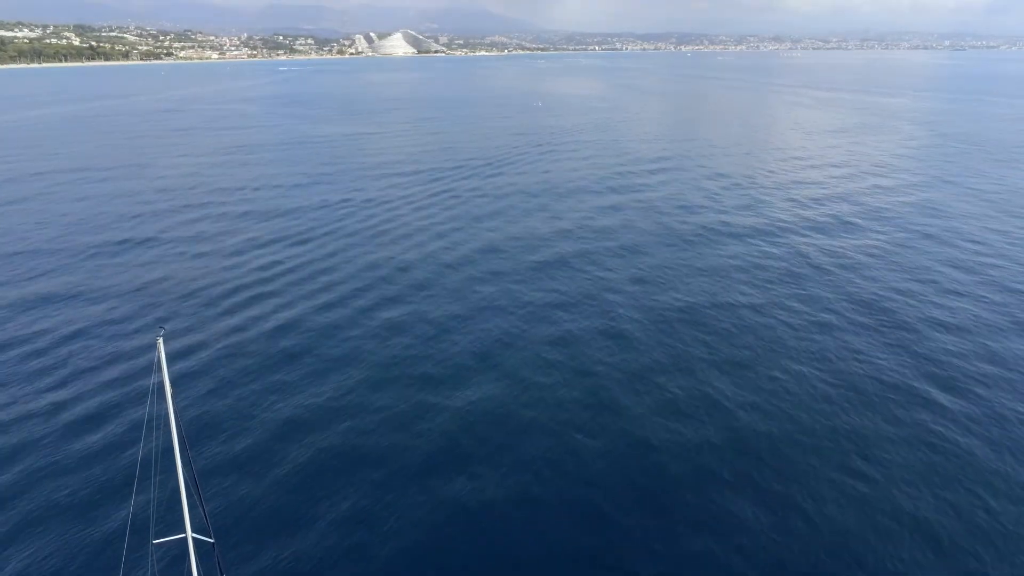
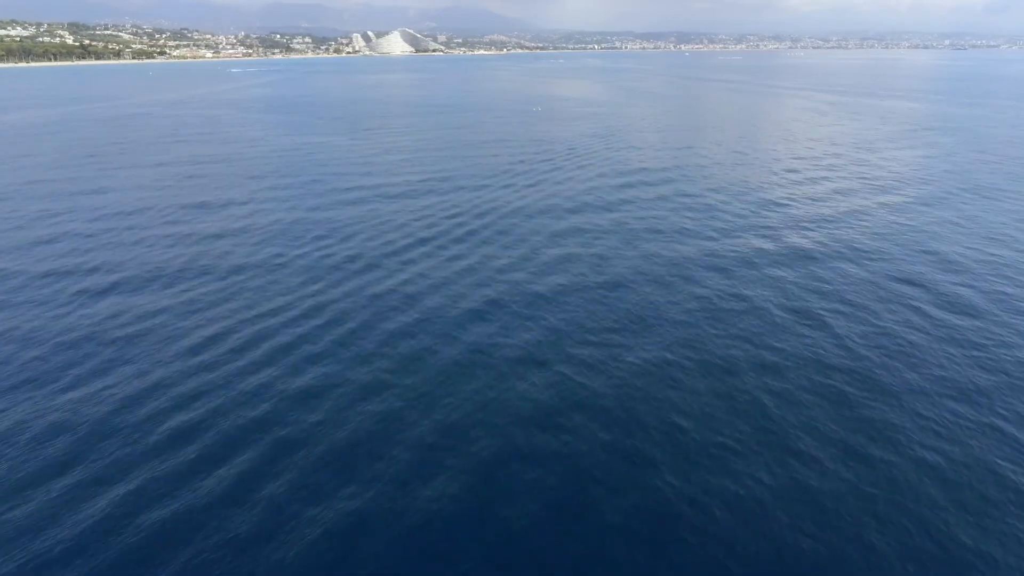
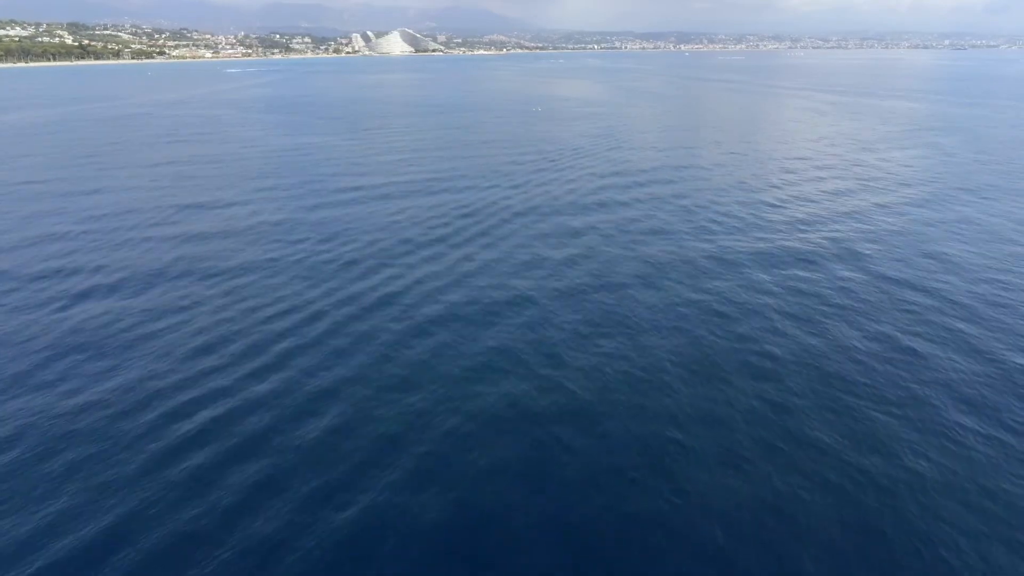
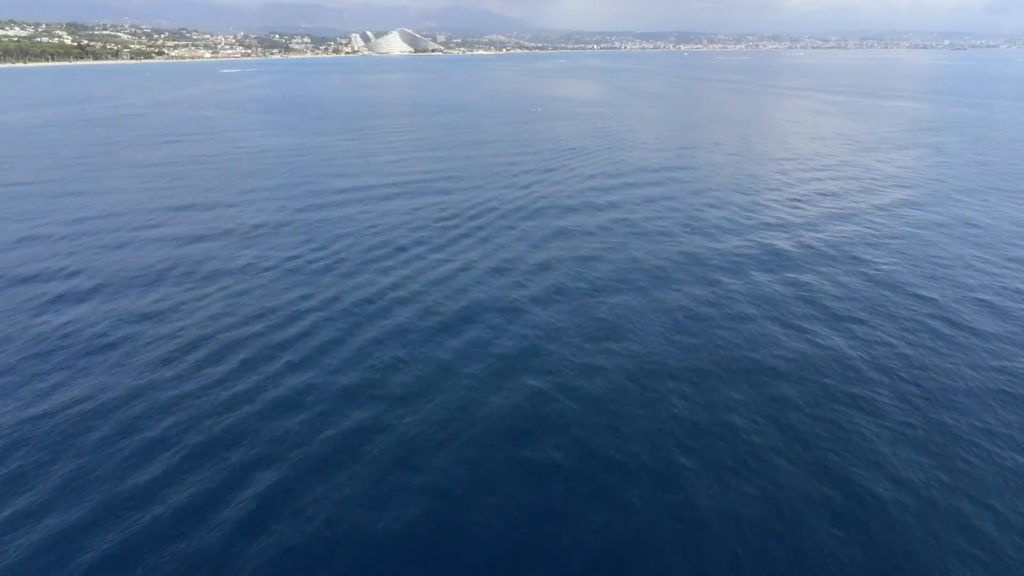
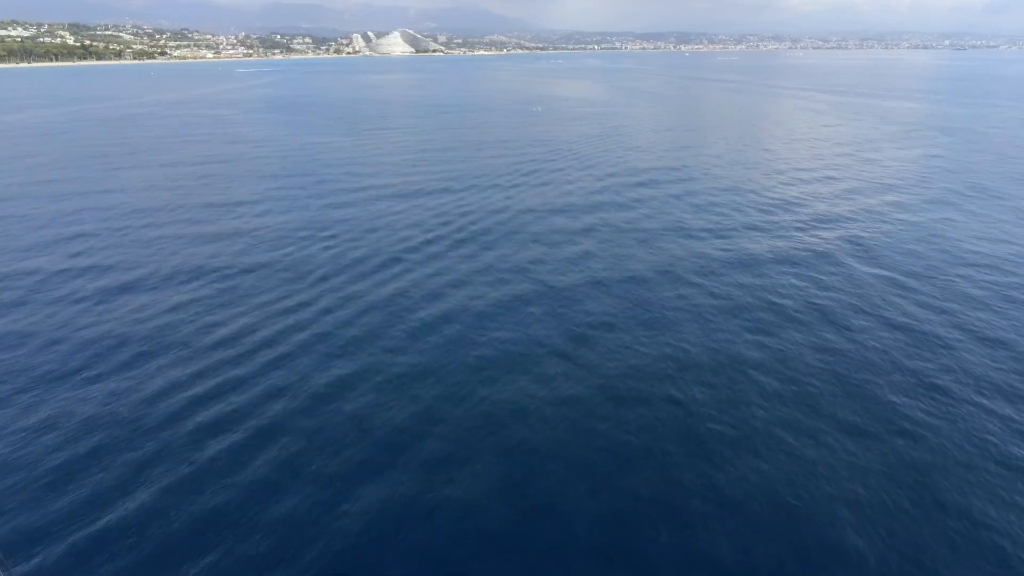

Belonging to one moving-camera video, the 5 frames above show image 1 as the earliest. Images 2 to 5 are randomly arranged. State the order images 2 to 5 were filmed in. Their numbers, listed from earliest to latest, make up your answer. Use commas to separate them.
5, 2, 3, 4
